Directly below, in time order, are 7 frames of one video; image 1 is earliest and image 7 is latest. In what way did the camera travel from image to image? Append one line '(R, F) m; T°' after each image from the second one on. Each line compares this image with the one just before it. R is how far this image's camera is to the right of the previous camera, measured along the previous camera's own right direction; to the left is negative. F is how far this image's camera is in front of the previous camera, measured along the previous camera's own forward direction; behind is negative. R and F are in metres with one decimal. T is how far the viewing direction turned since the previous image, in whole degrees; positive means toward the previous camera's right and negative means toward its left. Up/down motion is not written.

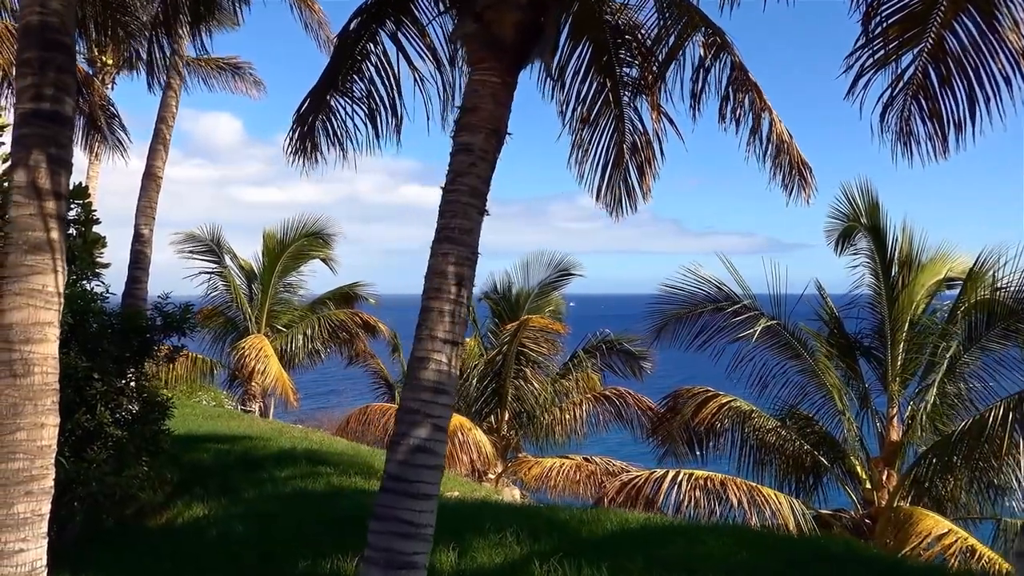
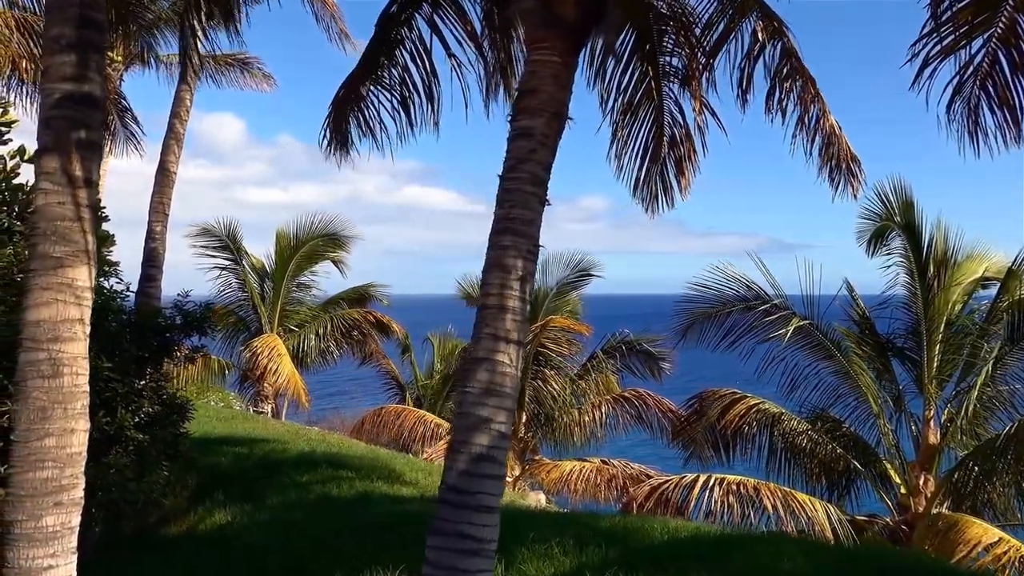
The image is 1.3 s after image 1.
(-0.3, +0.3) m; 0°
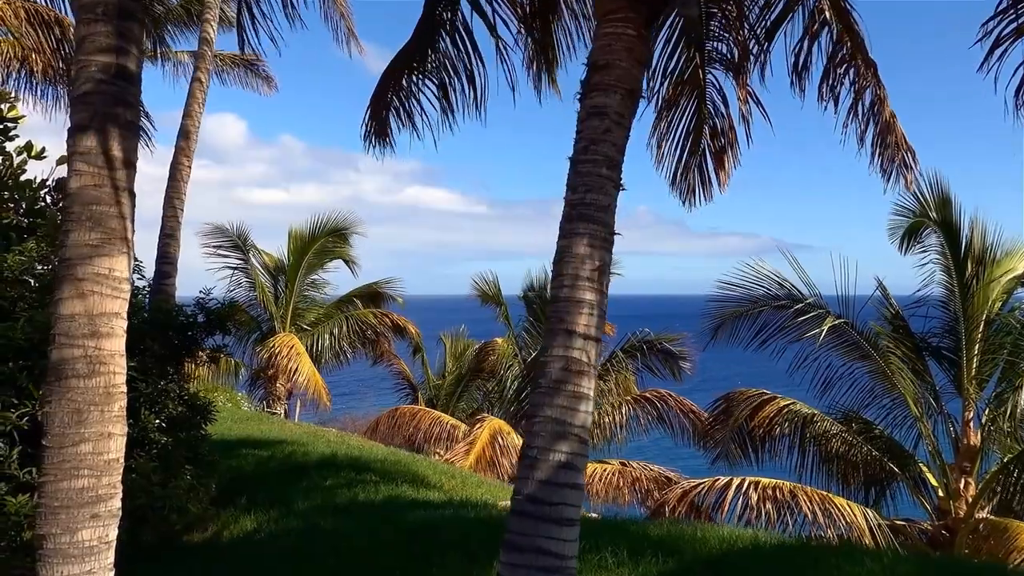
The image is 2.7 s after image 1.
(-0.3, +0.3) m; 0°
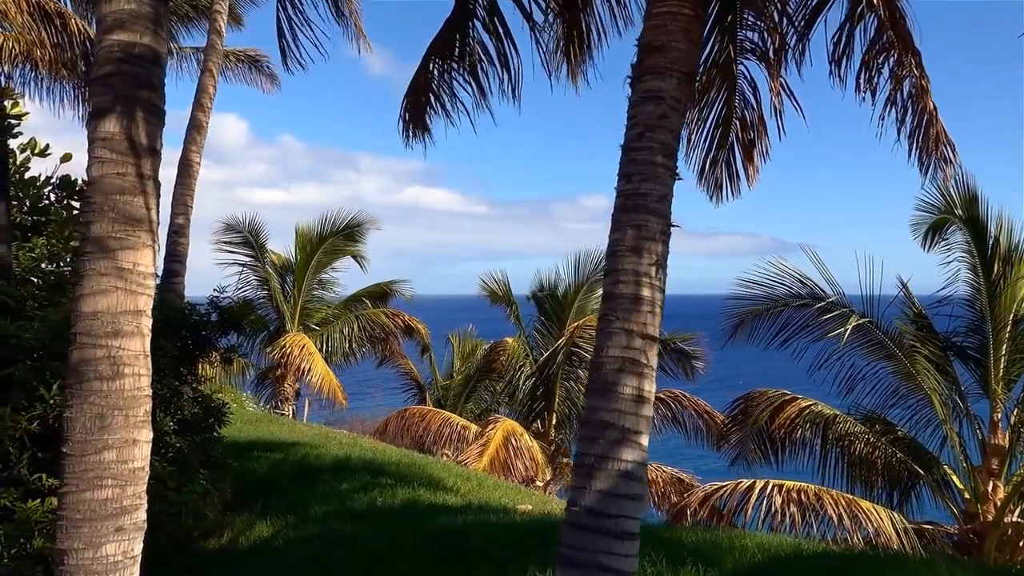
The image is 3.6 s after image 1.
(-0.2, +0.2) m; 0°
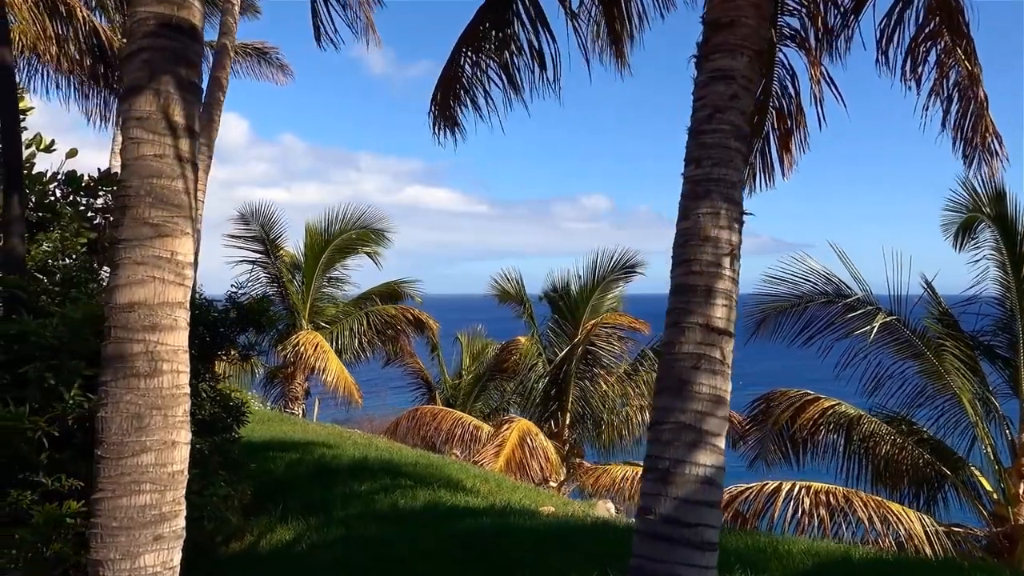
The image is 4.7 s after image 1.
(-0.2, +0.2) m; 0°
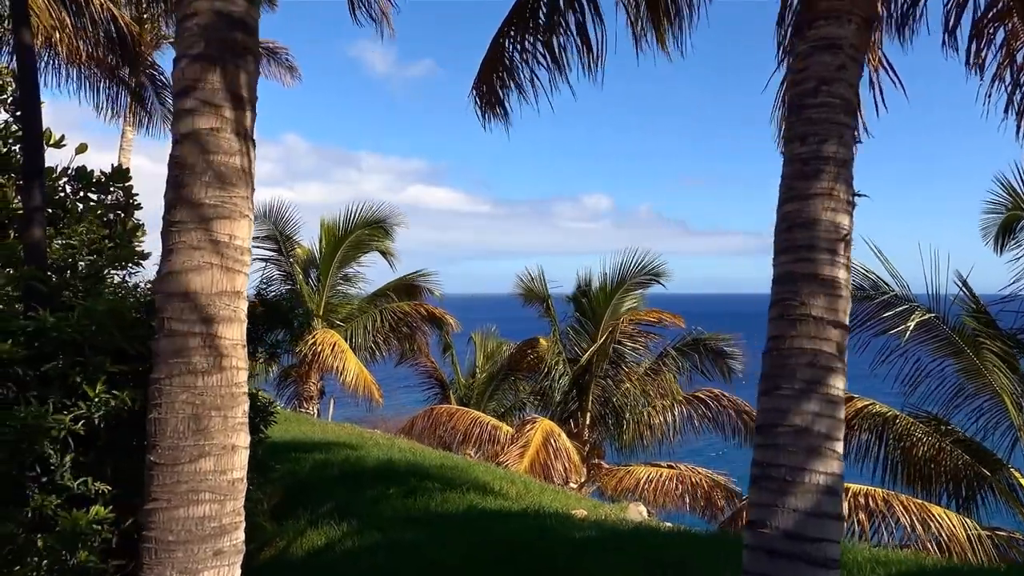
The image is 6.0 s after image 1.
(-0.3, +0.3) m; 0°
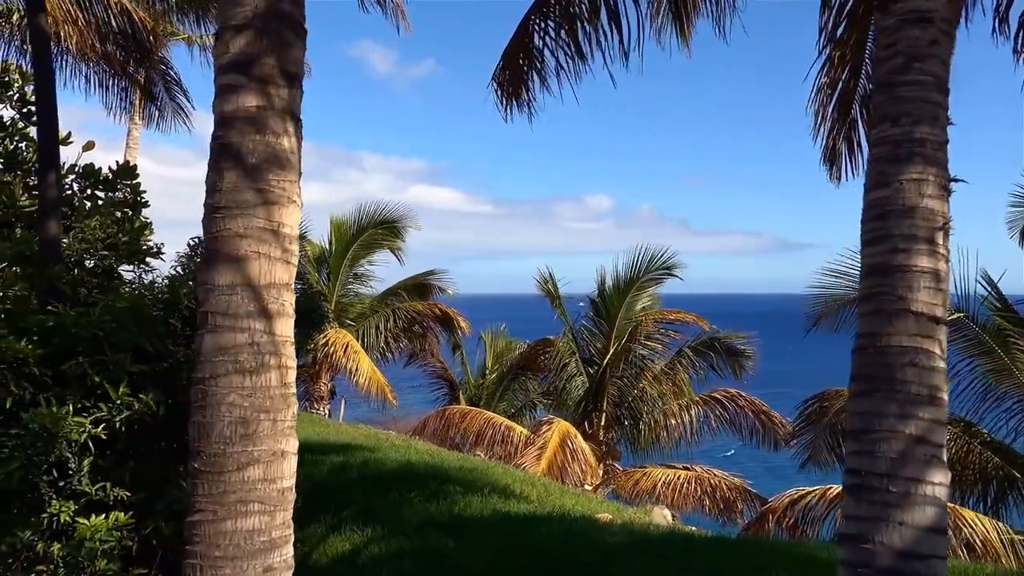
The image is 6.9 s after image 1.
(-0.2, +0.2) m; 0°
